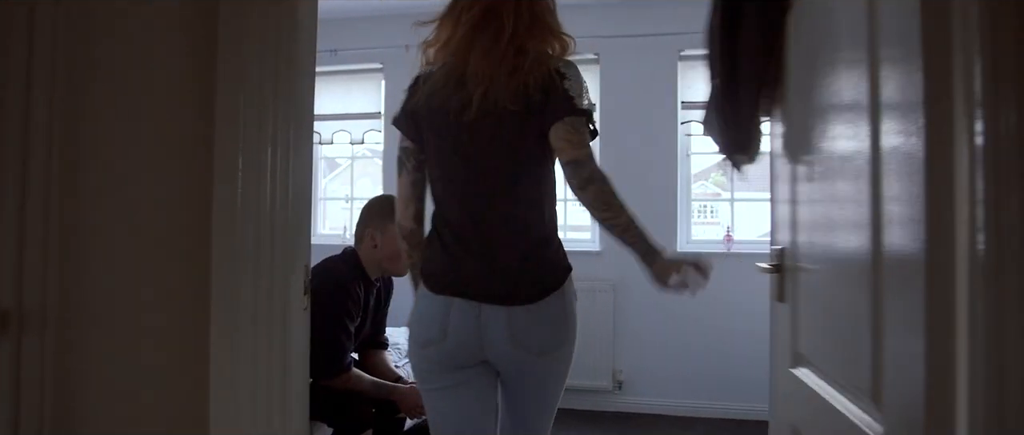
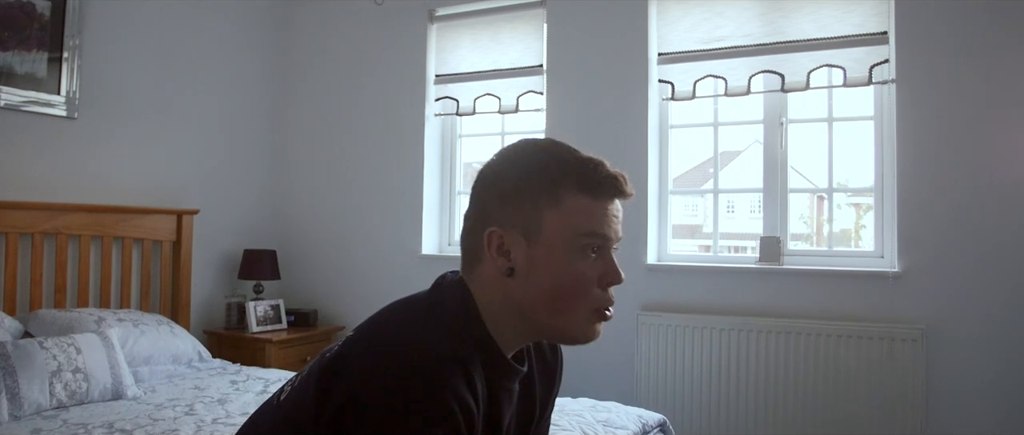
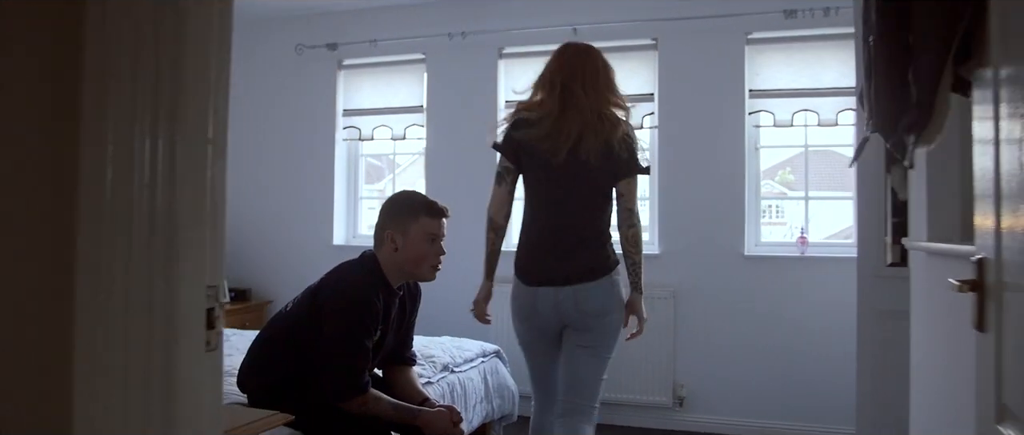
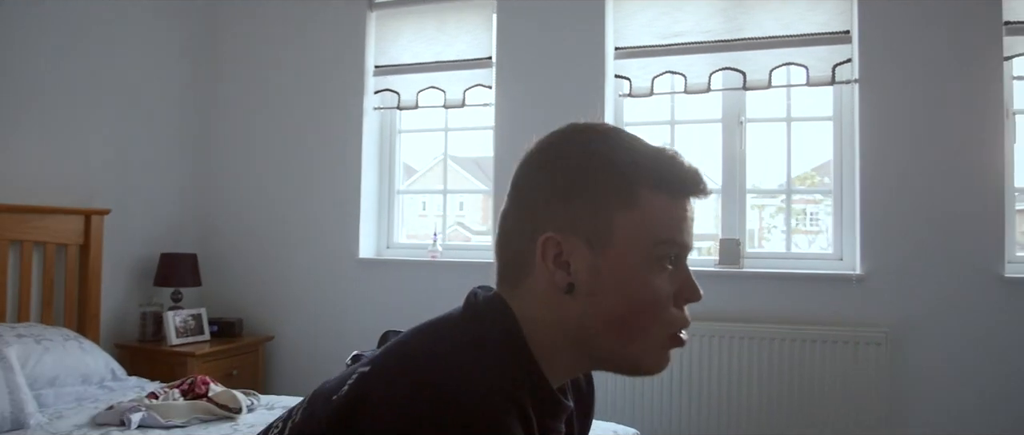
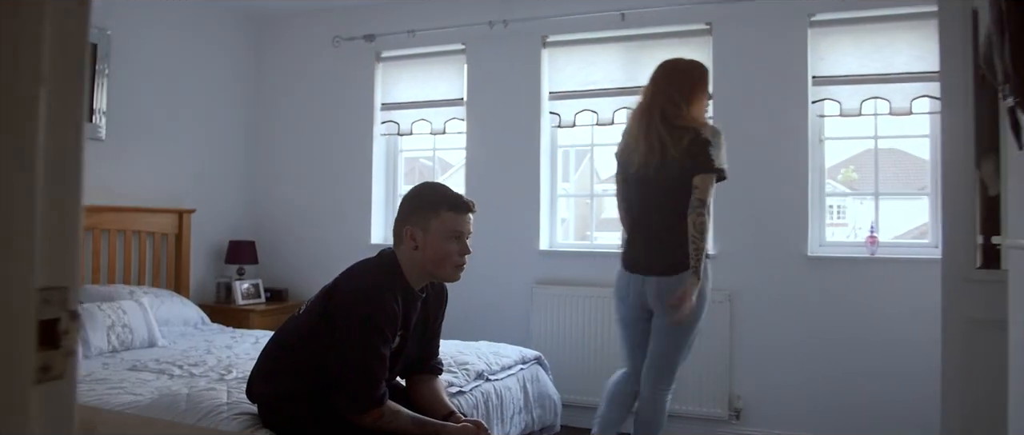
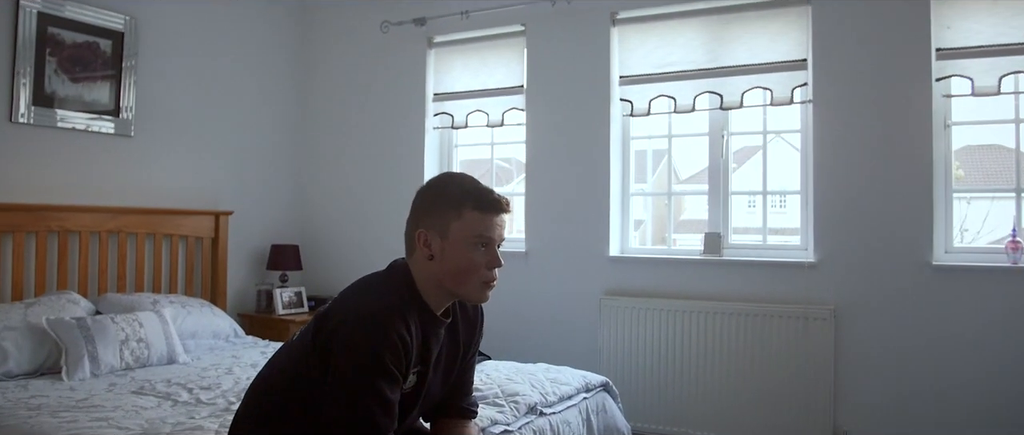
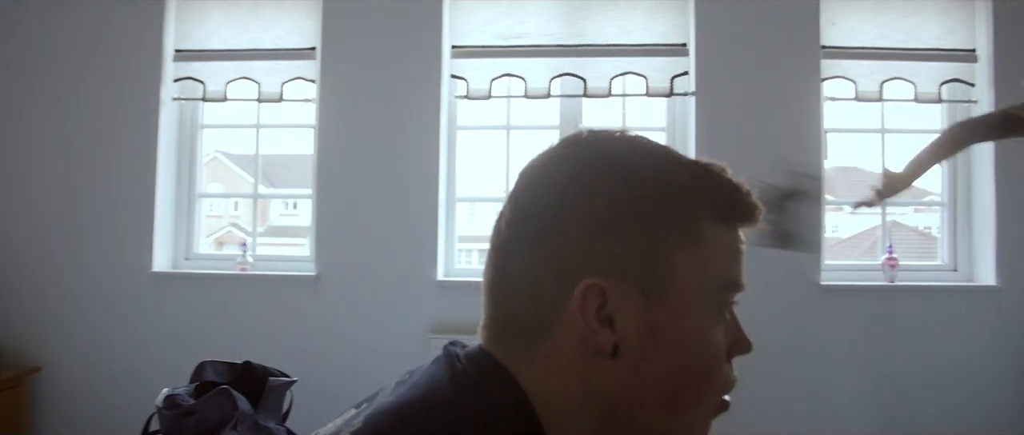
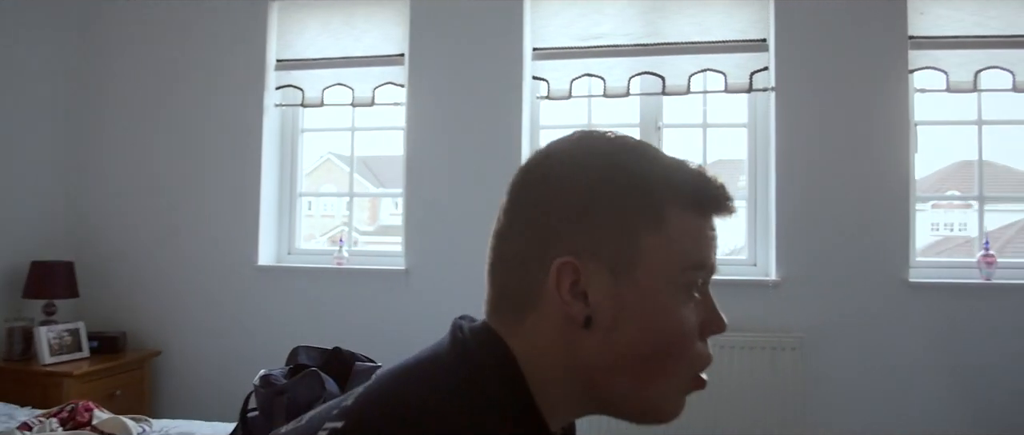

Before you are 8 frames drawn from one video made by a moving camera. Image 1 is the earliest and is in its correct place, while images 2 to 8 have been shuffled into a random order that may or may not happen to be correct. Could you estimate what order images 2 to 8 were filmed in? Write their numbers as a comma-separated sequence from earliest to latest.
3, 5, 6, 2, 4, 8, 7
